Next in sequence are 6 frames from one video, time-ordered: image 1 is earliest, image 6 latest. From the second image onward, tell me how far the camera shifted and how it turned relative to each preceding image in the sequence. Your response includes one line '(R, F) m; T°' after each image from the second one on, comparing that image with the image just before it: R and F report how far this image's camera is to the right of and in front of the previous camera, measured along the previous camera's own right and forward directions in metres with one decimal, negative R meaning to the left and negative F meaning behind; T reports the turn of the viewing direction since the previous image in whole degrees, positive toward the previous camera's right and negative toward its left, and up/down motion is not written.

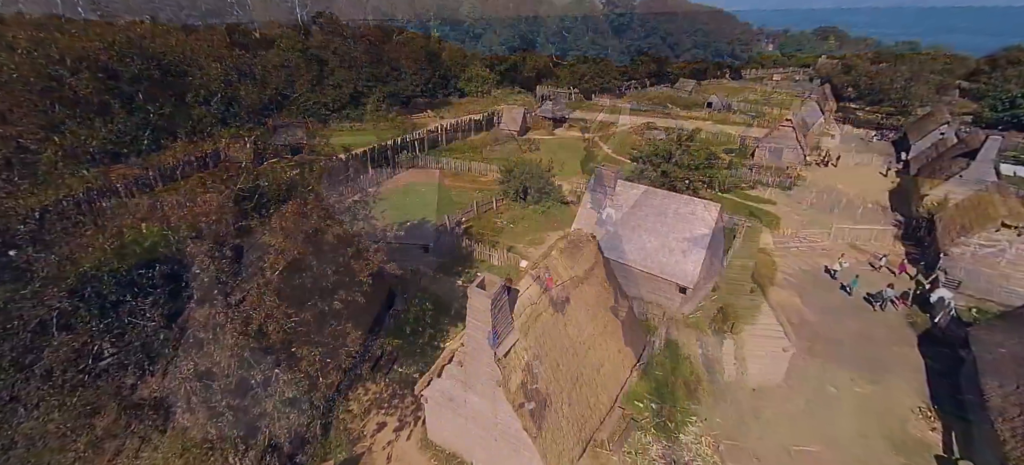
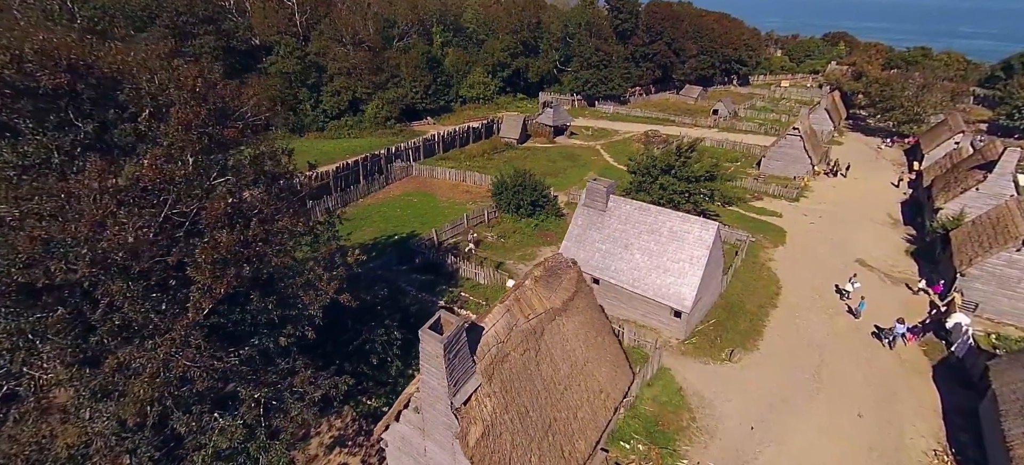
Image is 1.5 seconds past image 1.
(+1.0, +1.2) m; -1°
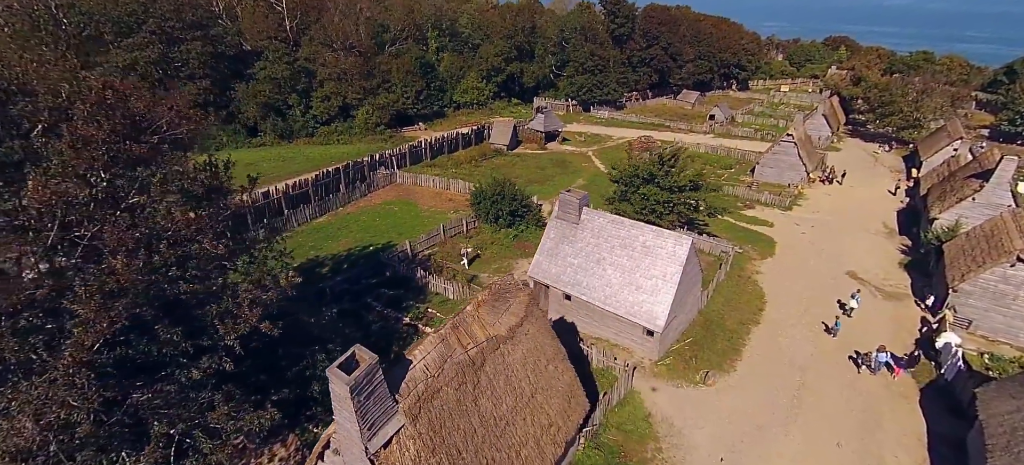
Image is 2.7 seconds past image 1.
(+1.5, +0.9) m; 0°
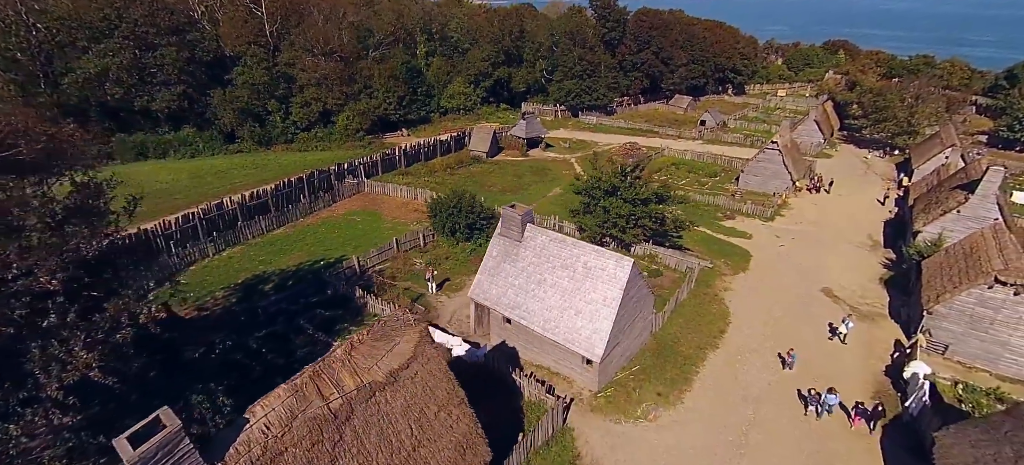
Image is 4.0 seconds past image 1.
(+2.7, +1.3) m; 0°
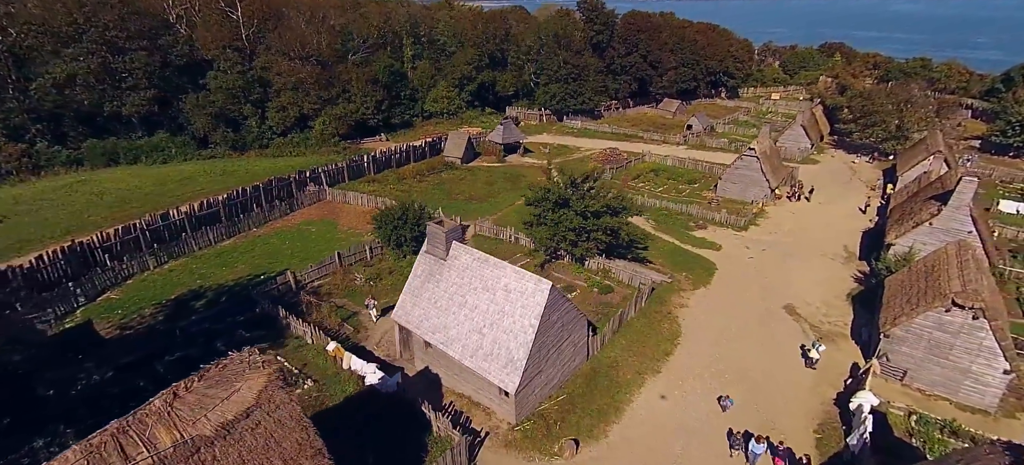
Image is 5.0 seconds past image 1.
(+3.1, +1.1) m; 0°
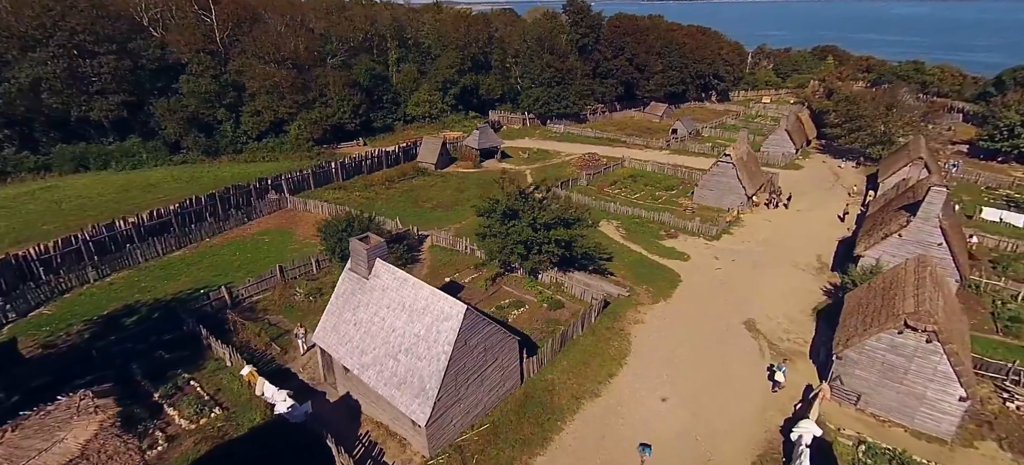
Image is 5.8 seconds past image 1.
(+2.7, +1.0) m; 0°
